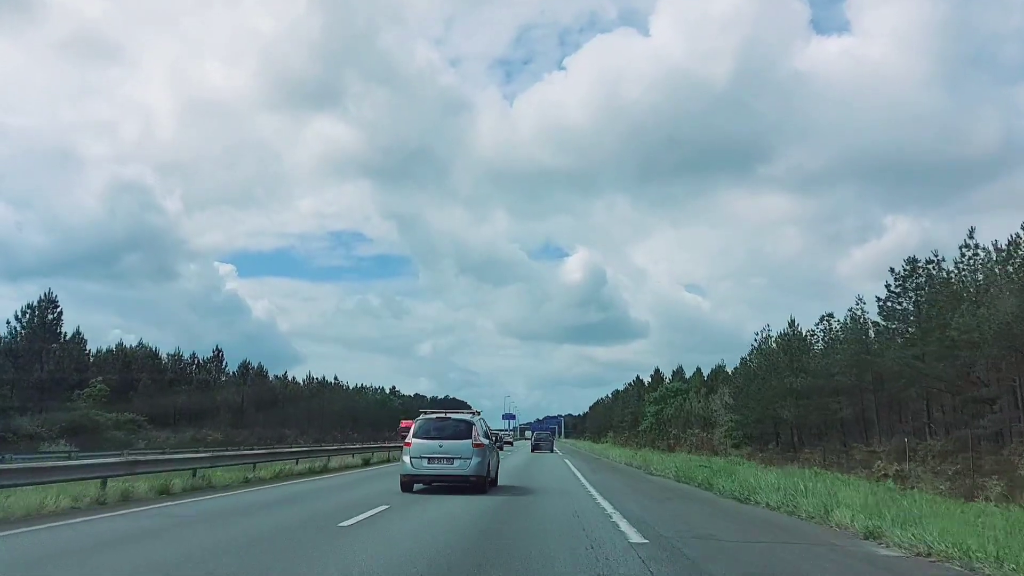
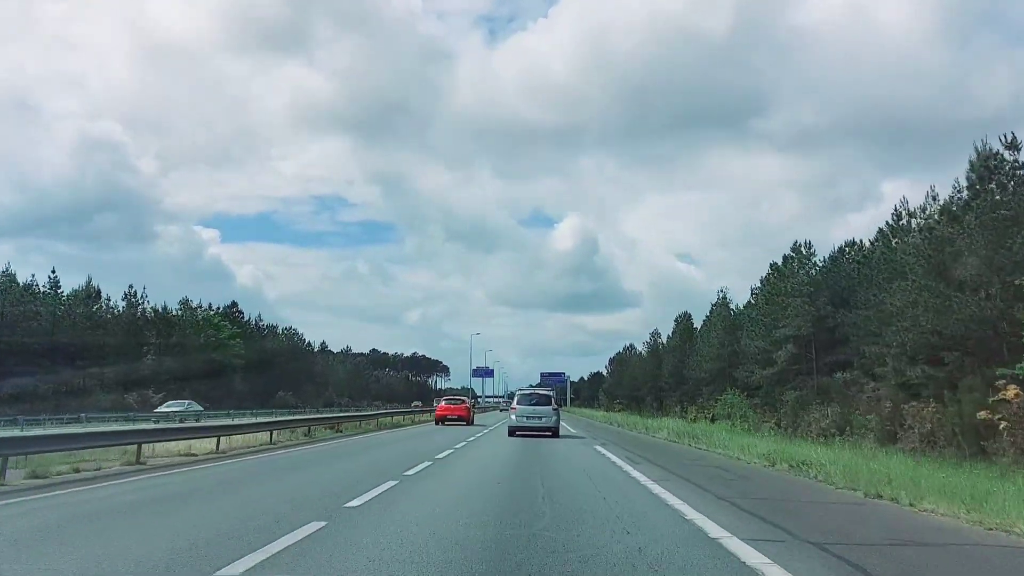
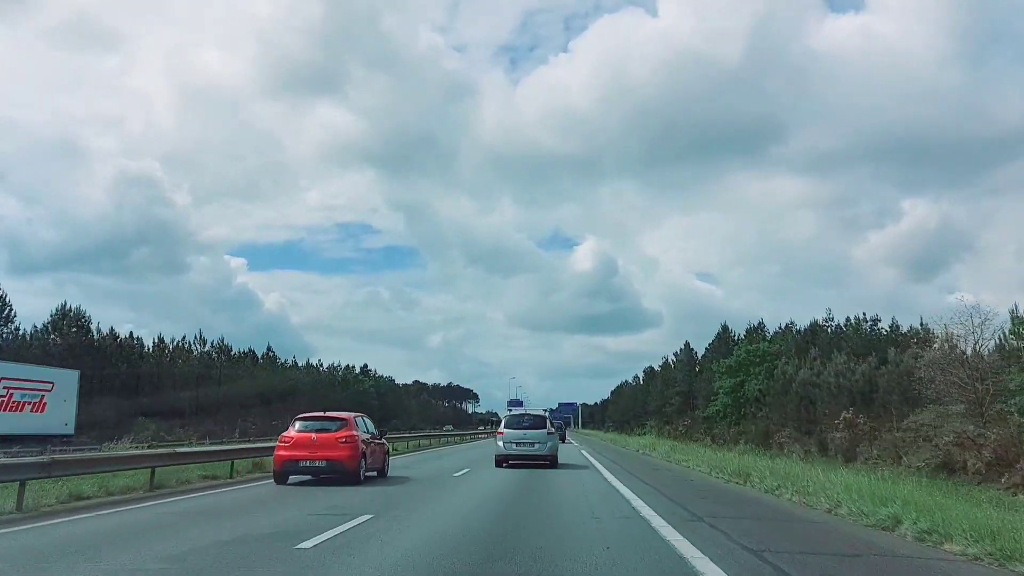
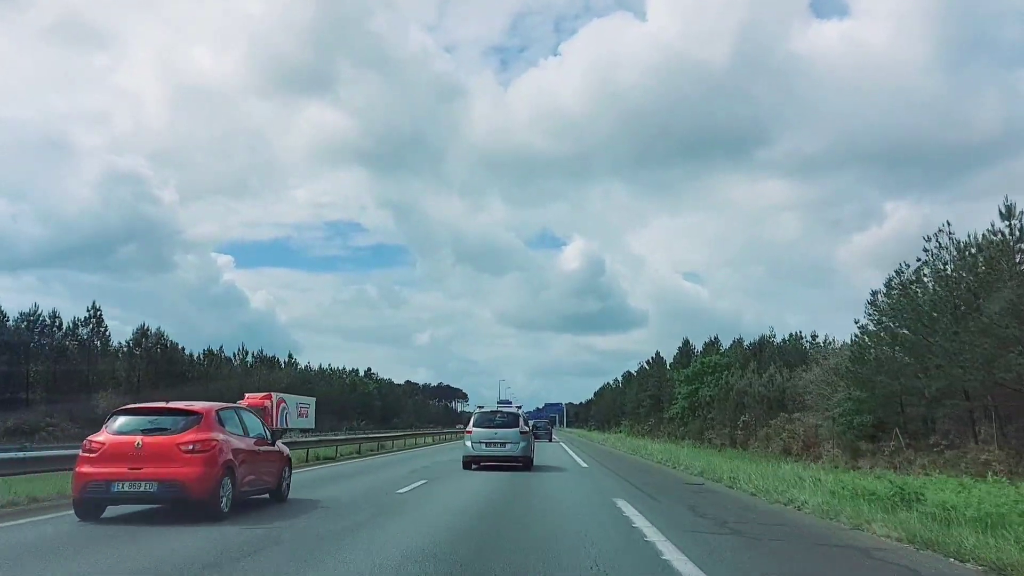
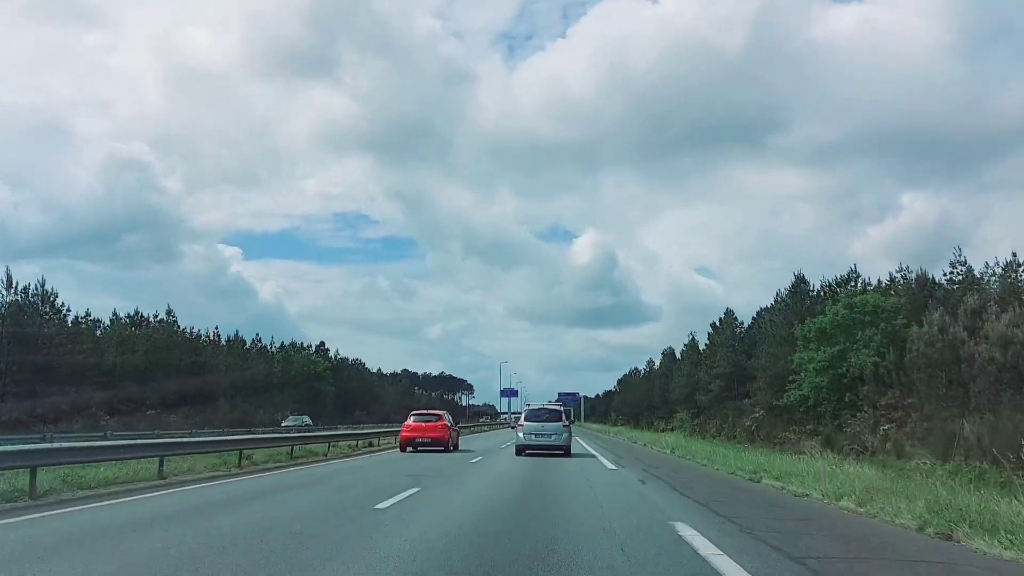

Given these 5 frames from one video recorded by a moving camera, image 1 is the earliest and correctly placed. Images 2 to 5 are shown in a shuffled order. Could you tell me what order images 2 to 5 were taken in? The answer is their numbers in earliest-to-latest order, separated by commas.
4, 3, 5, 2
